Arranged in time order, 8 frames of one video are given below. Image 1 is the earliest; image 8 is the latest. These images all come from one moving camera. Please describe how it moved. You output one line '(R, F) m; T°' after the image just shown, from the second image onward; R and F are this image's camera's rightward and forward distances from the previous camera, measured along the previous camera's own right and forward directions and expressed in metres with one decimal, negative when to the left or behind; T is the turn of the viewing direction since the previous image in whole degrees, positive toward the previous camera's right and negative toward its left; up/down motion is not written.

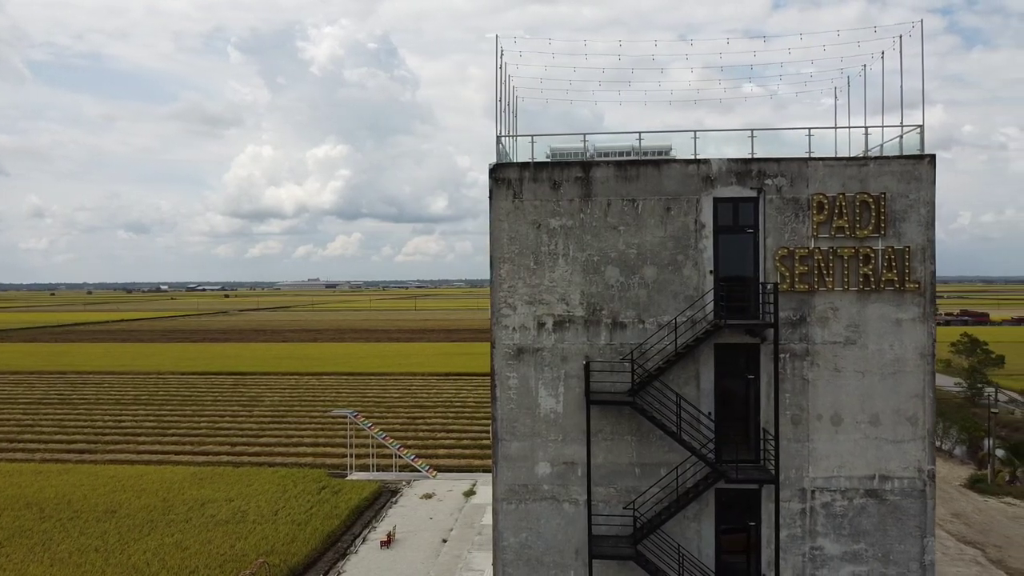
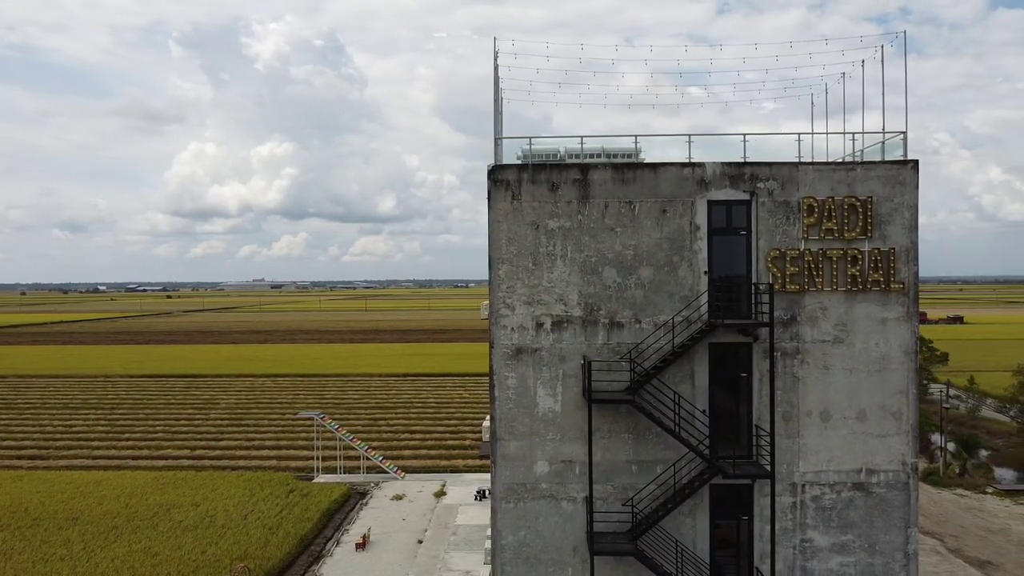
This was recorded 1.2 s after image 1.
(-0.6, 0.0) m; +3°
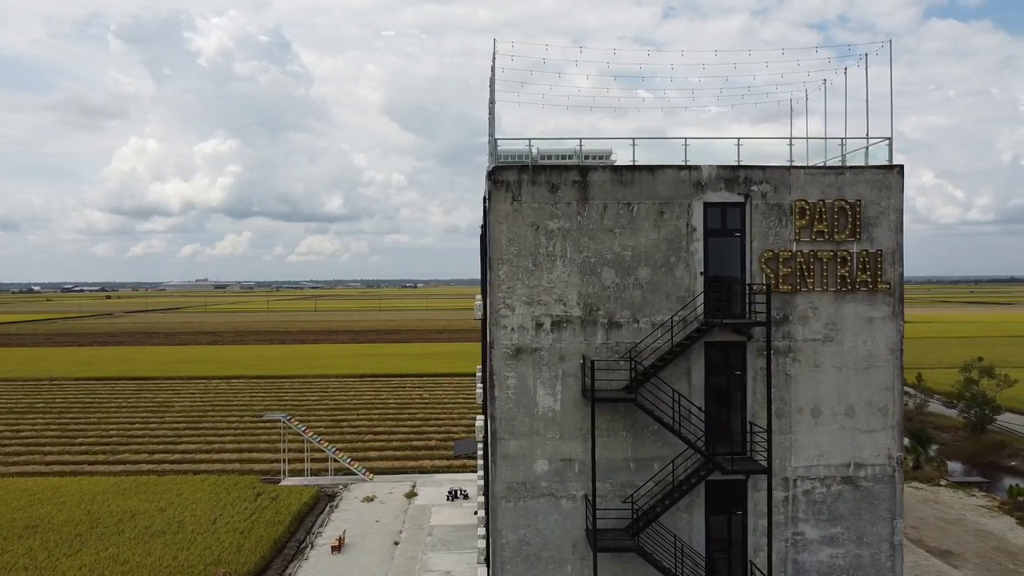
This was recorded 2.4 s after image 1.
(-0.6, 0.0) m; +3°
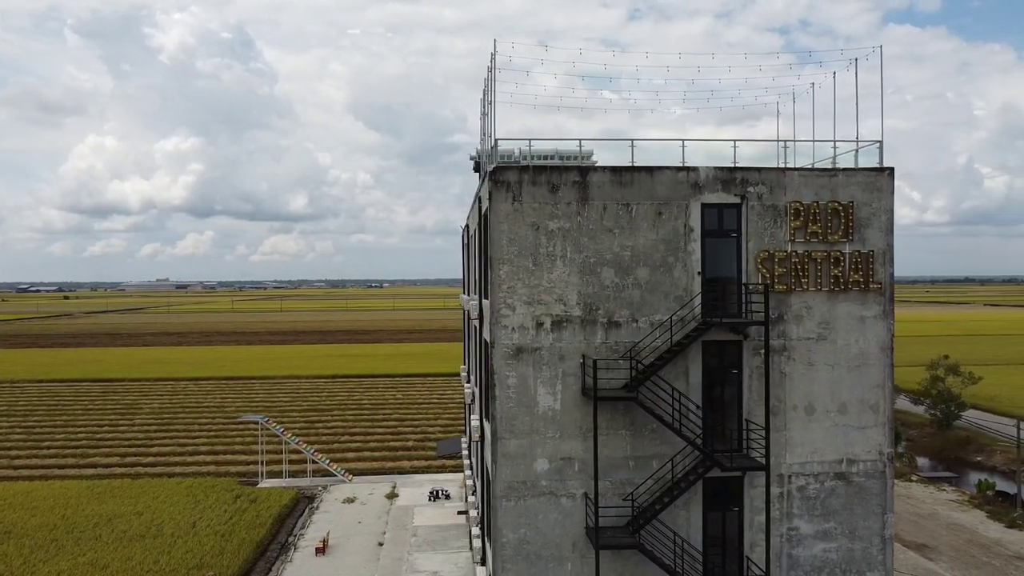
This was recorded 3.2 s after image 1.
(-0.4, 0.0) m; +2°
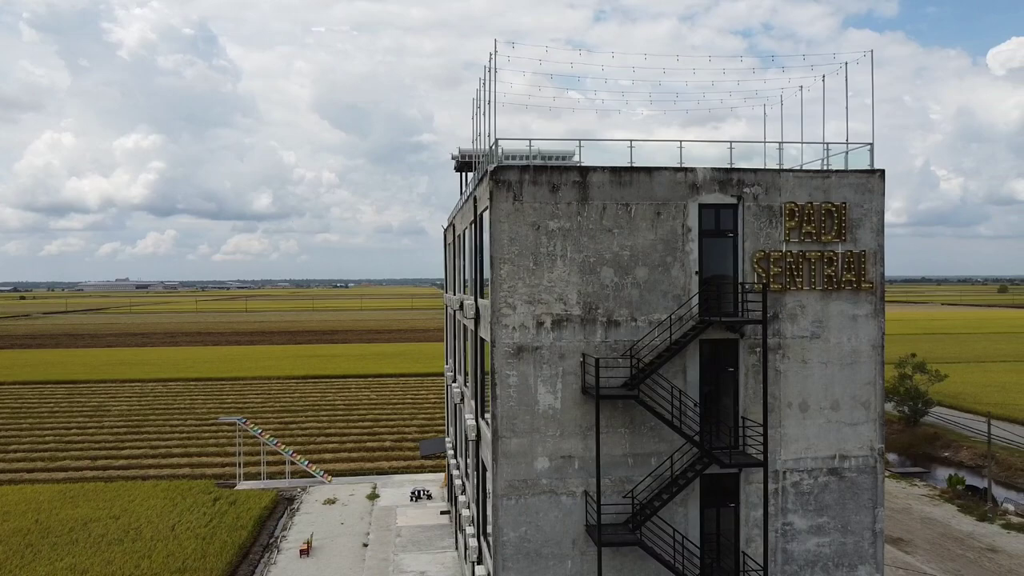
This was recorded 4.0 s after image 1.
(-0.4, 0.0) m; +2°
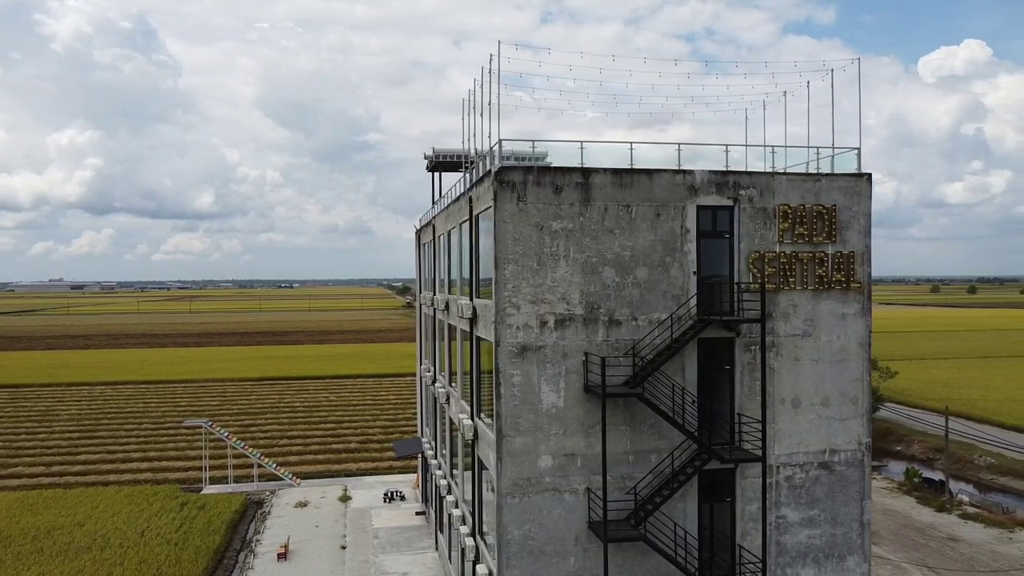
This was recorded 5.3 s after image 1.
(-0.7, -0.1) m; +3°
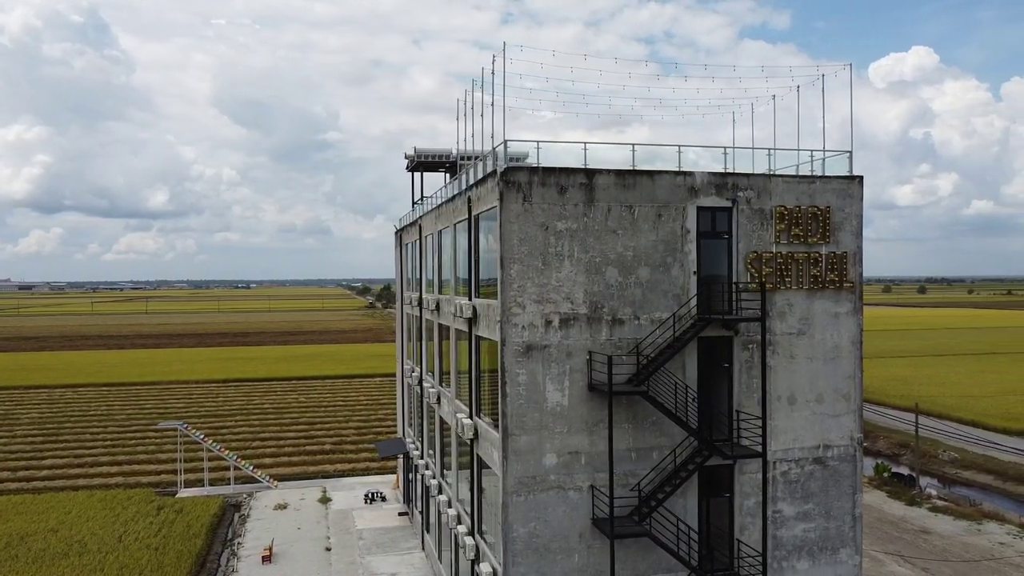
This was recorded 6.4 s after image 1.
(-0.5, -0.1) m; +2°
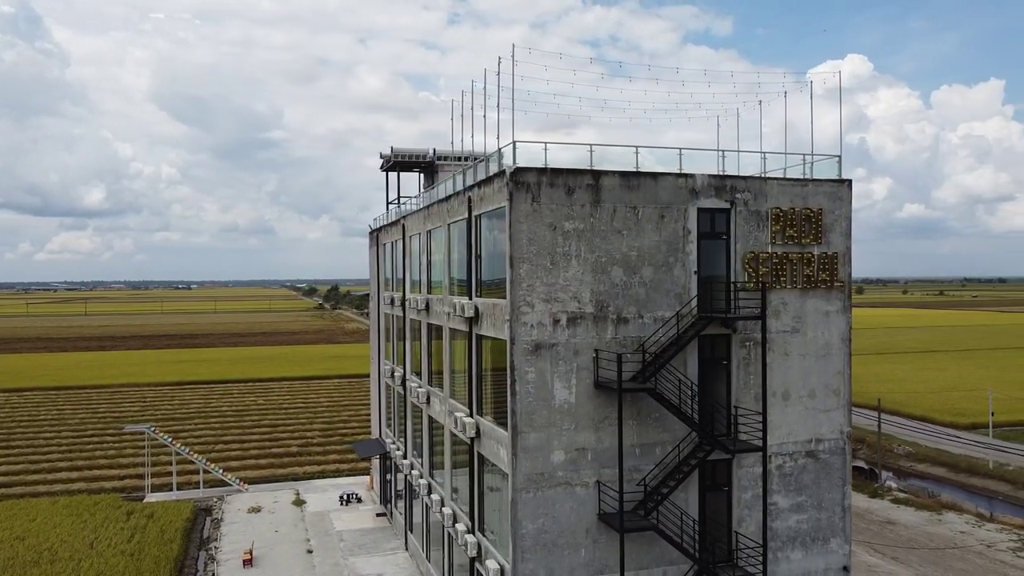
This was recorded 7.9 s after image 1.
(-0.7, -0.2) m; +3°
